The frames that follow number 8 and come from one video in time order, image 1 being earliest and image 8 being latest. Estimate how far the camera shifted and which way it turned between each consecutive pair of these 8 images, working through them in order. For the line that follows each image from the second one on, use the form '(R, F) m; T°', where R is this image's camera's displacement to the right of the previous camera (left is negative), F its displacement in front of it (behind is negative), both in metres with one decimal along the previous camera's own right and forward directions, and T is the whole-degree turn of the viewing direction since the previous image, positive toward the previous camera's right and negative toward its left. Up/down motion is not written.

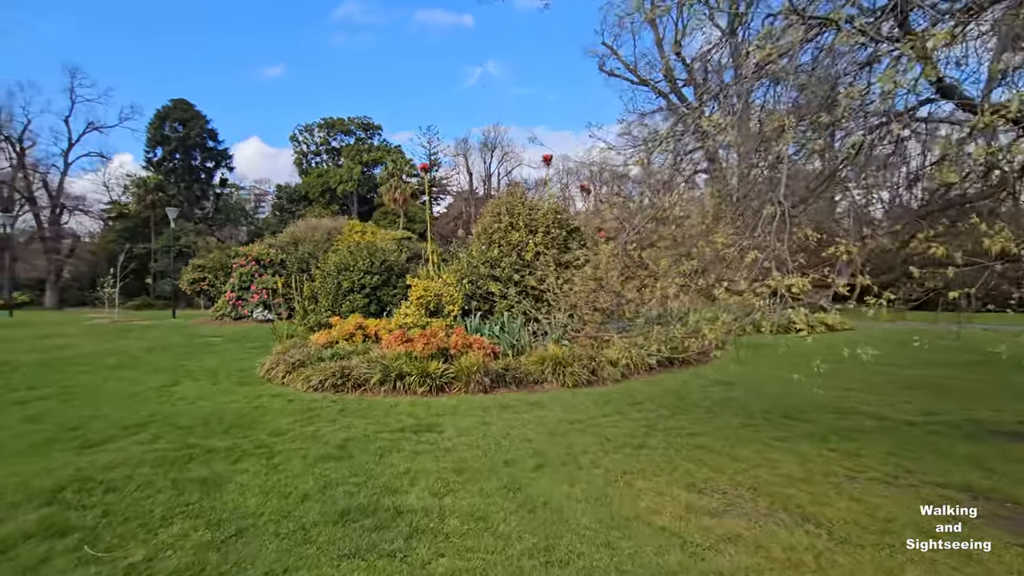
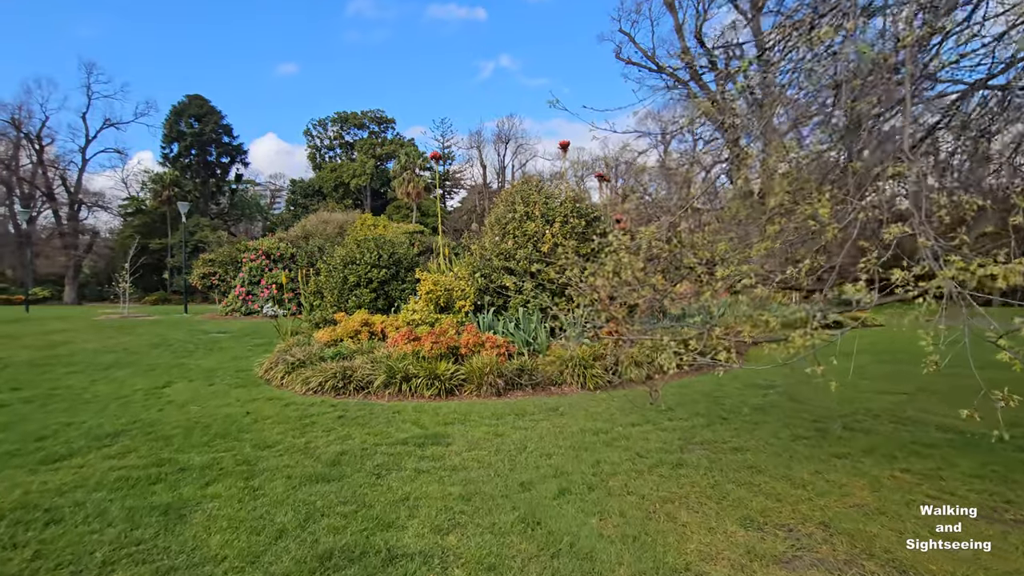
(0.0, +0.6) m; -2°
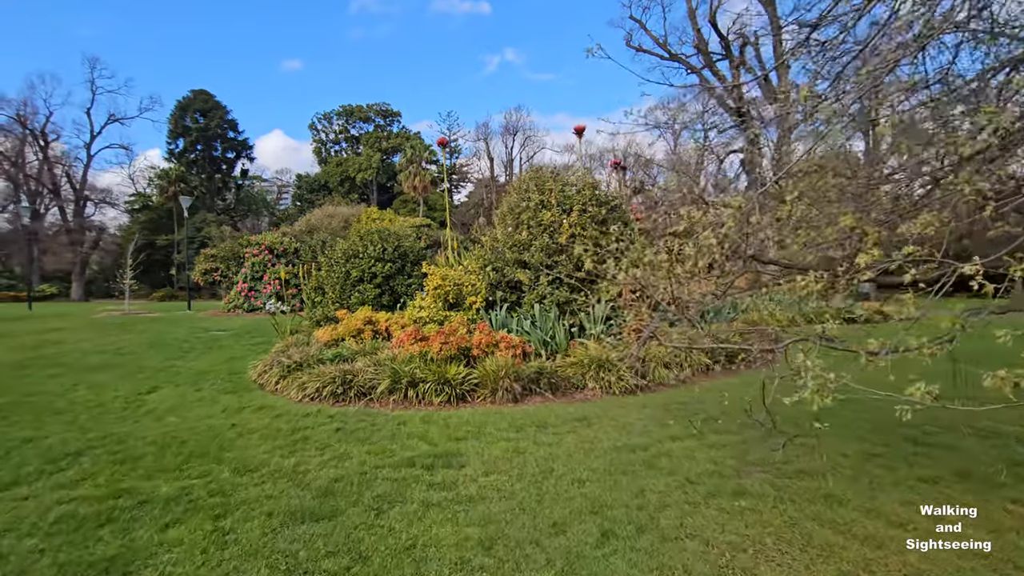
(-0.1, +0.6) m; -1°
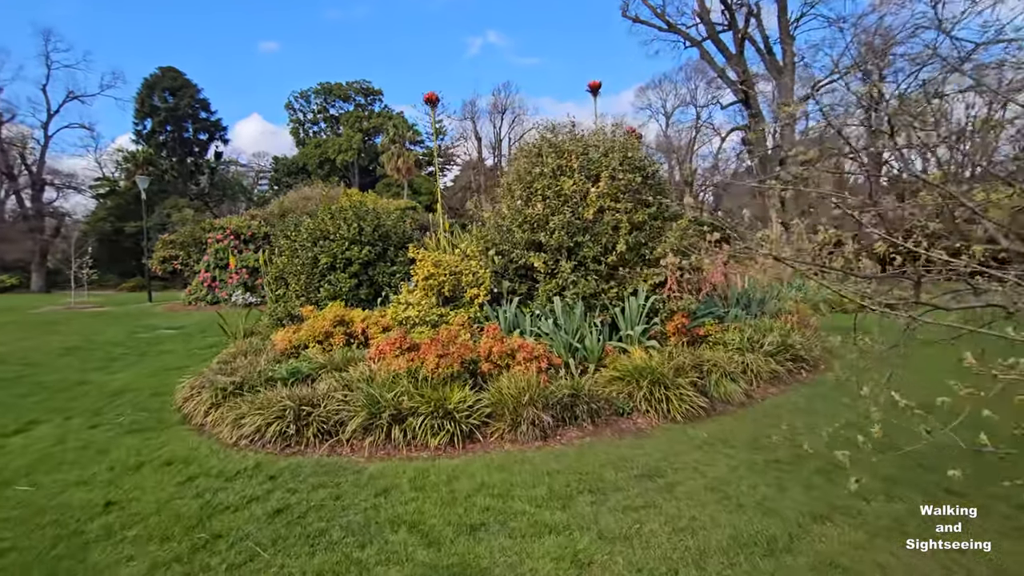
(-0.3, +1.7) m; +2°
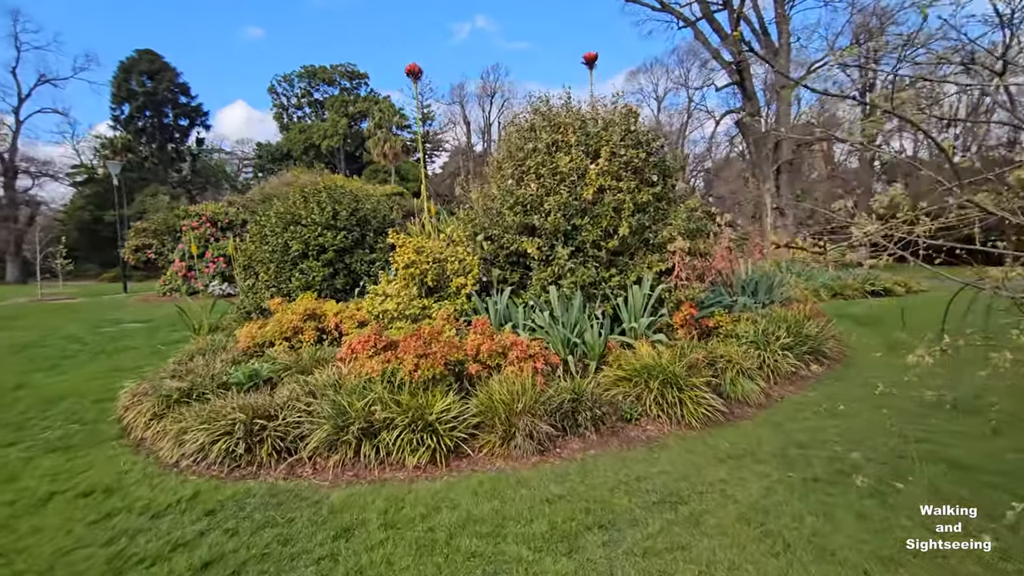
(0.0, +0.6) m; +1°
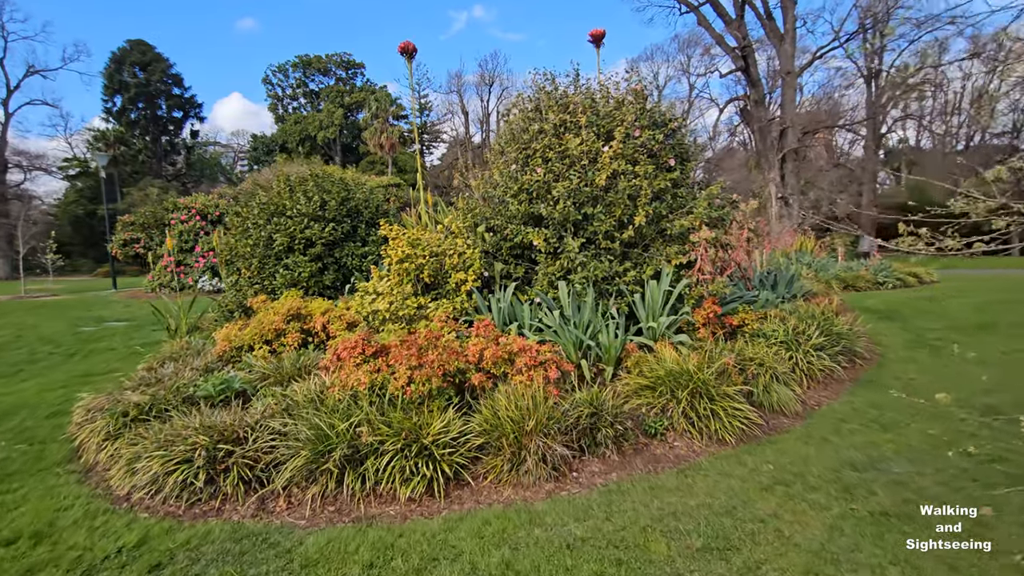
(-0.1, +0.5) m; 0°
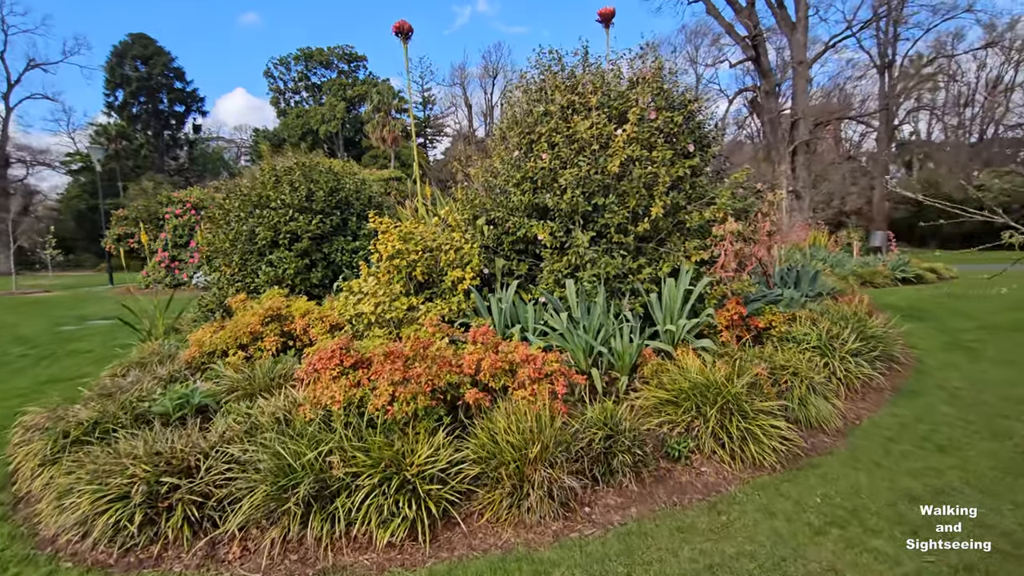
(0.0, +0.5) m; 0°
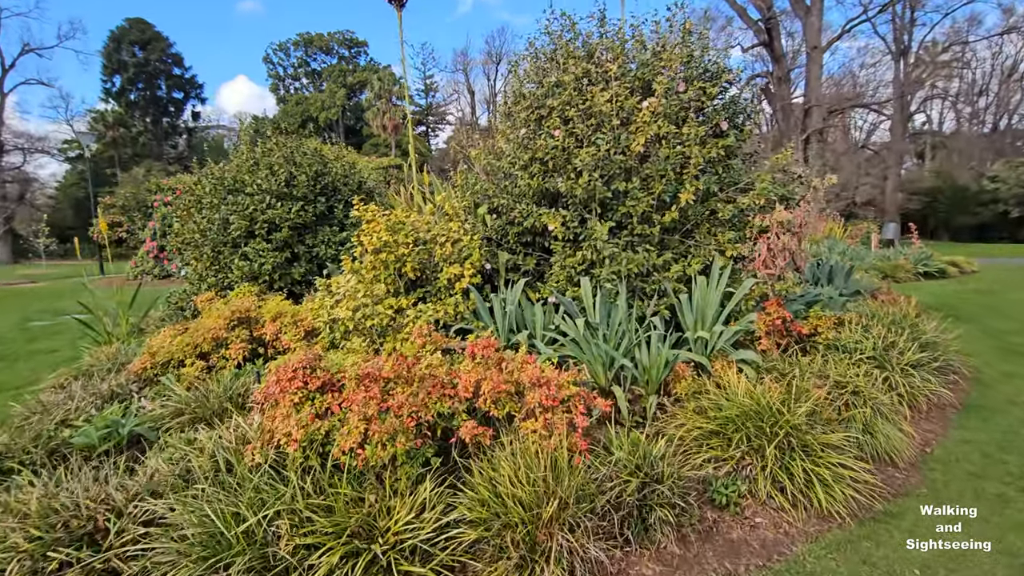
(0.0, +0.6) m; 0°
